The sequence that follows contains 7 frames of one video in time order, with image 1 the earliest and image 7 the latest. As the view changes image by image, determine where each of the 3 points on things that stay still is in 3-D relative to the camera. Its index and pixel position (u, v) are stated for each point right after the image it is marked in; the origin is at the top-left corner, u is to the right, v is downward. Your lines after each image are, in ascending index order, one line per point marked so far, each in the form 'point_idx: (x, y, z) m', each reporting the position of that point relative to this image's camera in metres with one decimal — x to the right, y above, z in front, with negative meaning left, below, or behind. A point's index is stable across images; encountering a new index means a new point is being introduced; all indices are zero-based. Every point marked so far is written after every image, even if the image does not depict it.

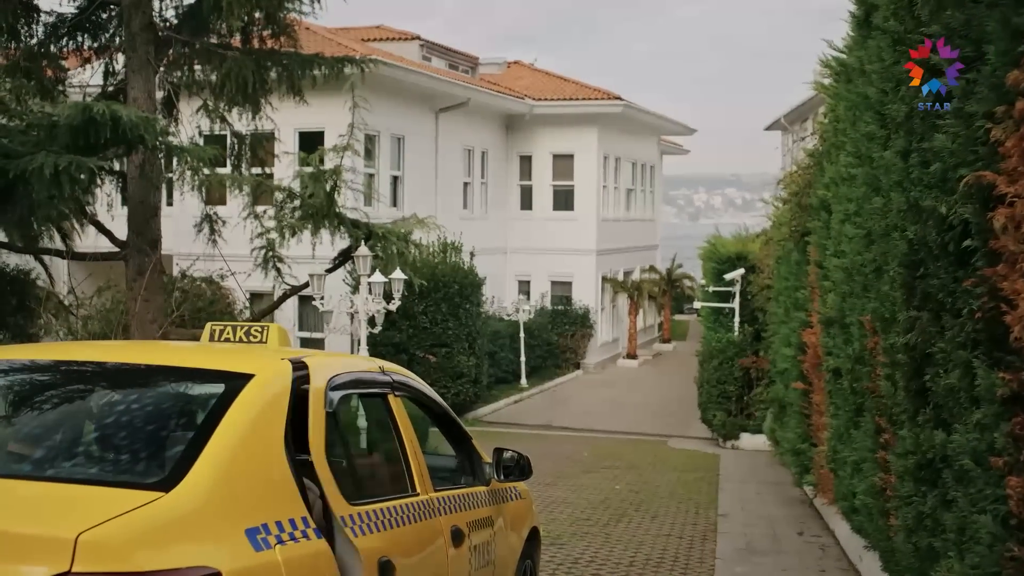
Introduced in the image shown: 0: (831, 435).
0: (+2.0, -0.9, +6.7) m
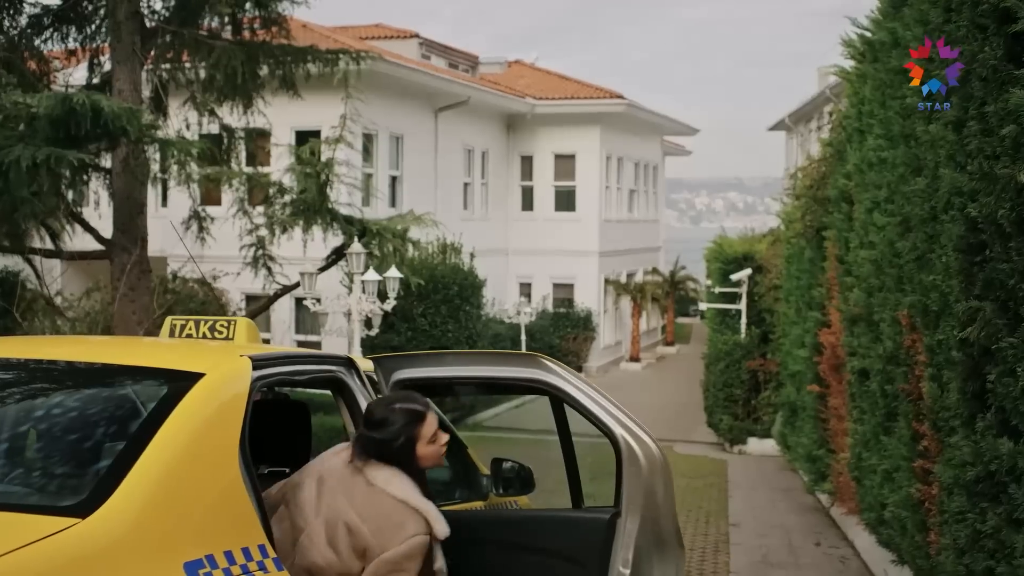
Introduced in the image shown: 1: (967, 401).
0: (+2.0, -0.9, +6.2) m
1: (+1.5, -0.4, +3.5) m
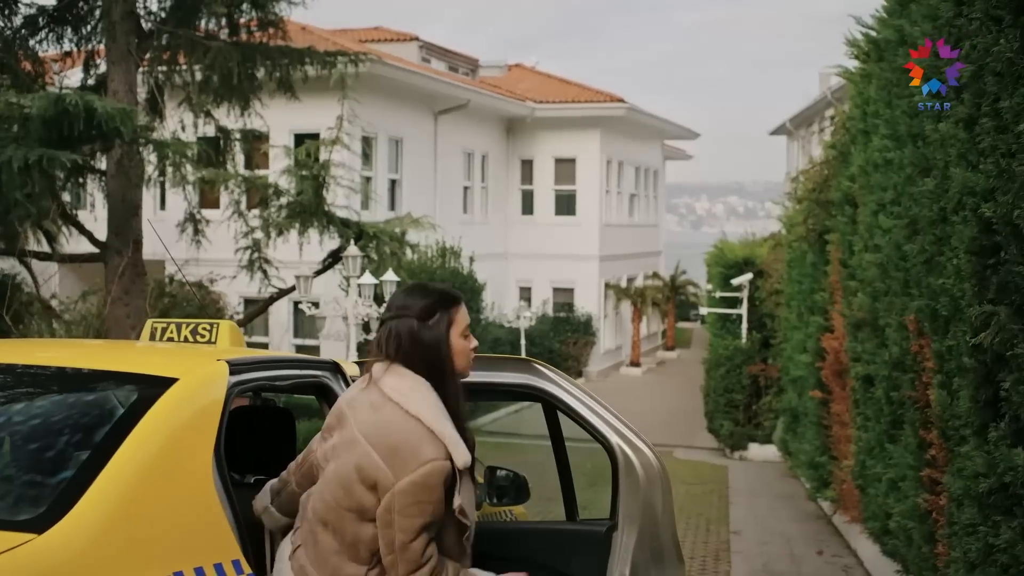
0: (+2.0, -0.9, +6.1) m
1: (+1.5, -0.4, +3.3) m
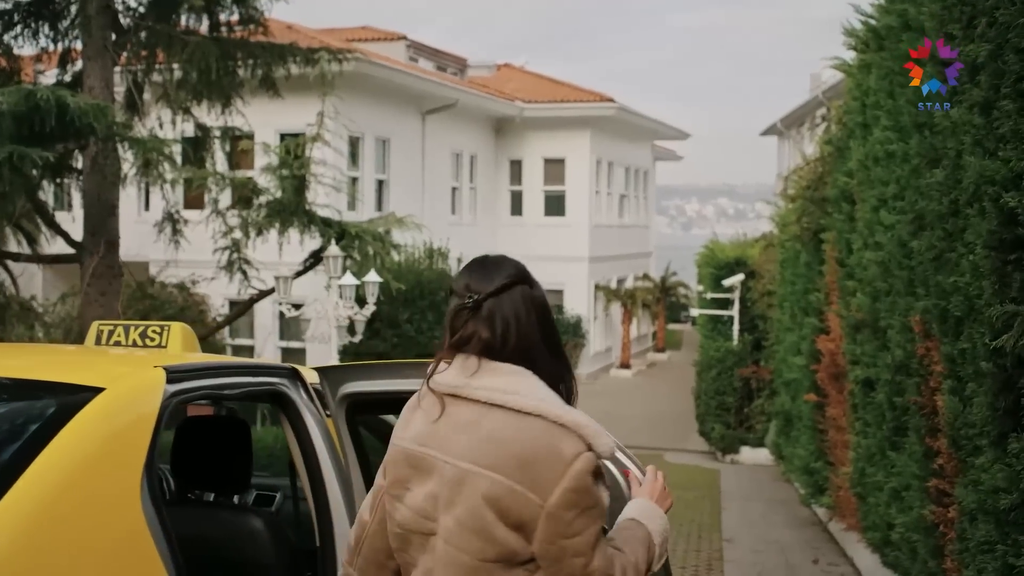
0: (+1.9, -0.9, +5.9) m
1: (+1.4, -0.4, +3.1) m
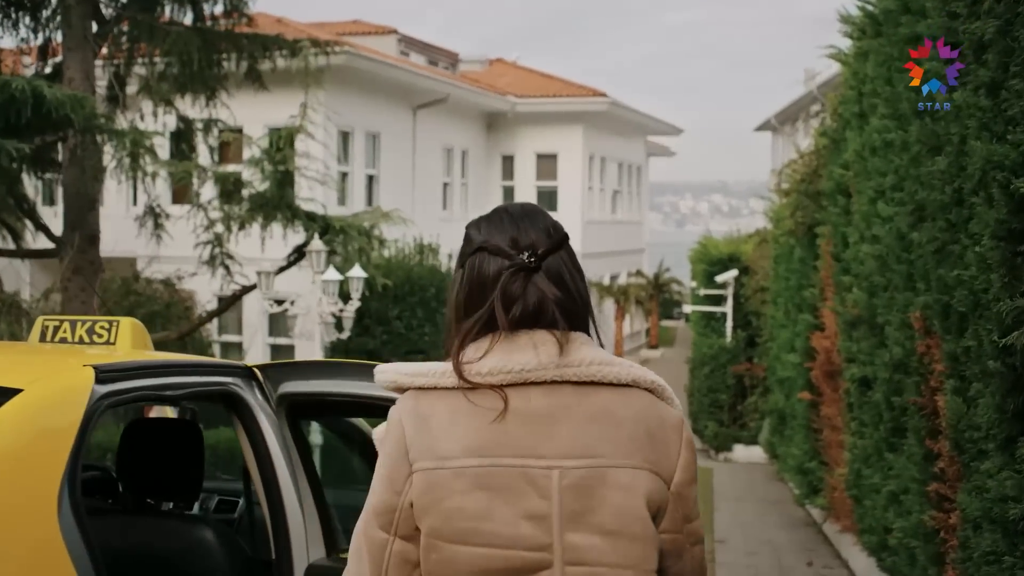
0: (+1.8, -0.9, +5.7) m
1: (+1.4, -0.4, +2.9) m
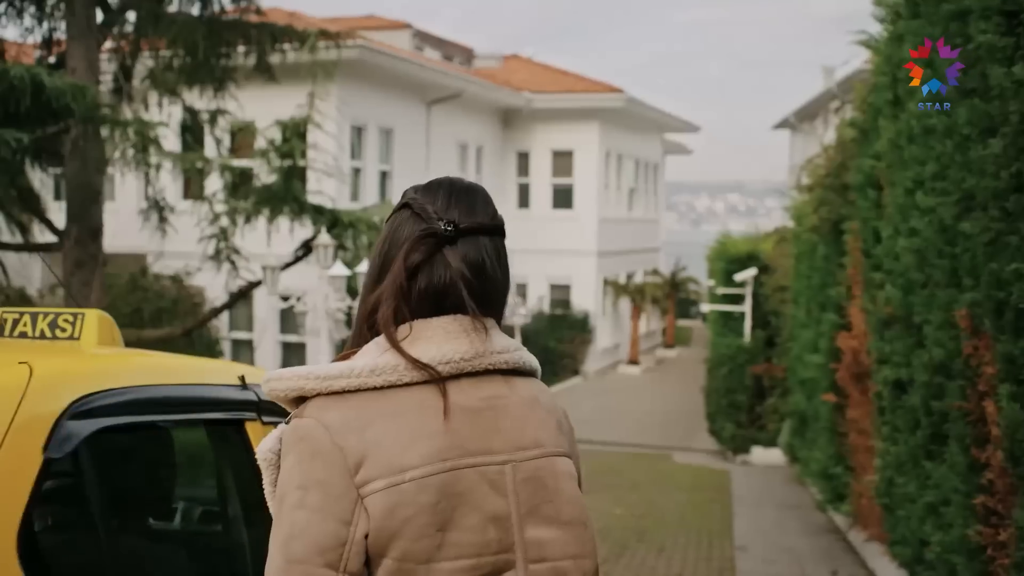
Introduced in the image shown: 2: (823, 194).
0: (+1.9, -0.9, +5.4) m
1: (+1.4, -0.4, +2.6) m
2: (+2.5, +0.8, +8.4) m
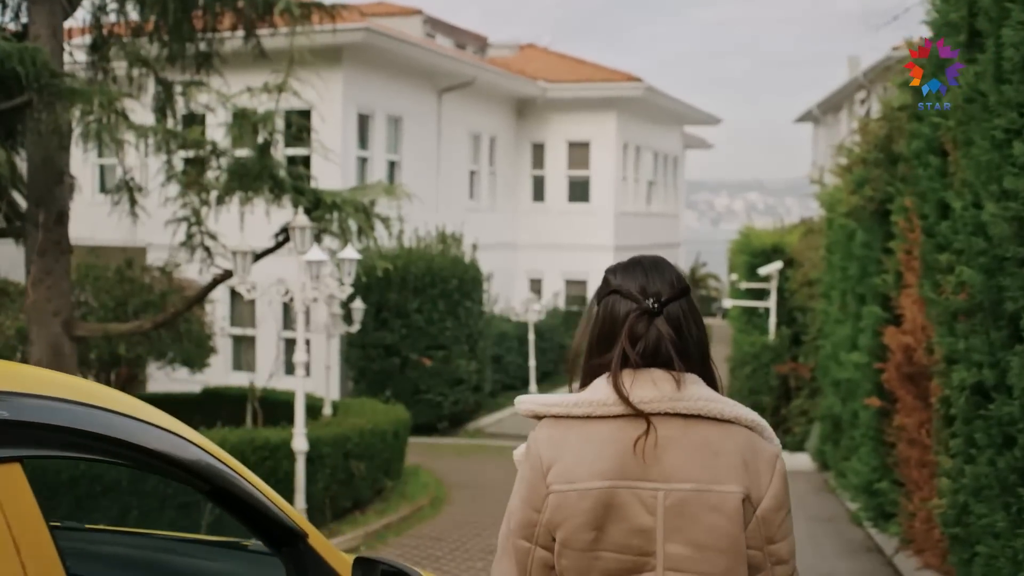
0: (+1.9, -0.8, +4.5) m
1: (+1.3, -0.3, +1.7) m
2: (+2.5, +0.8, +7.4) m
